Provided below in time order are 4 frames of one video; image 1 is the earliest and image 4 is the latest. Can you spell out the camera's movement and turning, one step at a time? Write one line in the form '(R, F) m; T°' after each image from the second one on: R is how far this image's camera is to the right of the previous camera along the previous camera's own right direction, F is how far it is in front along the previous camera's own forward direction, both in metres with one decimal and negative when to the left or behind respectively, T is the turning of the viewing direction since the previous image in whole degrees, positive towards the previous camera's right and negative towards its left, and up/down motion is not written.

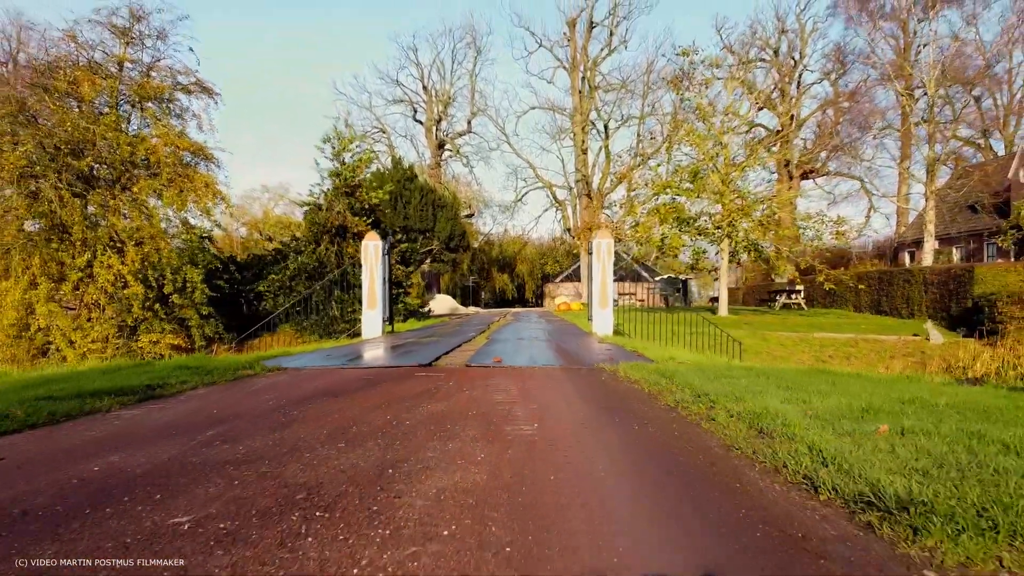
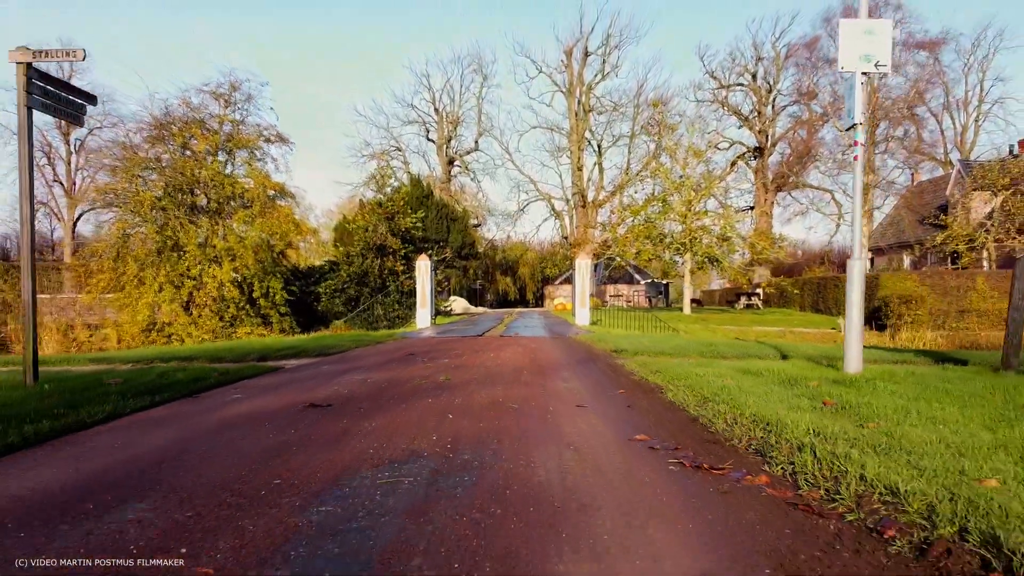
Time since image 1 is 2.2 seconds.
(-0.2, -4.9) m; 0°
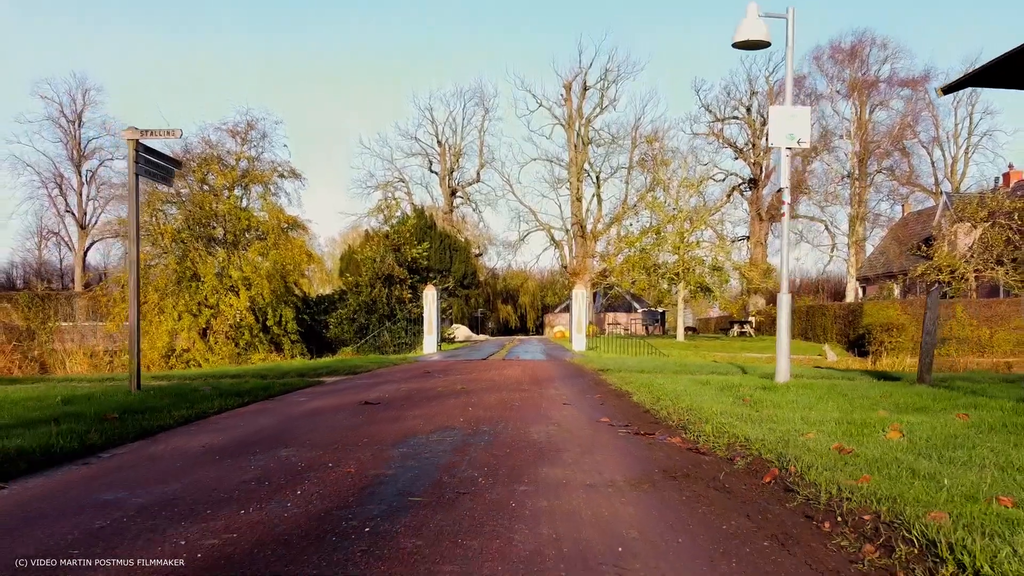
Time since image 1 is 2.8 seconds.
(0.0, -1.1) m; 0°
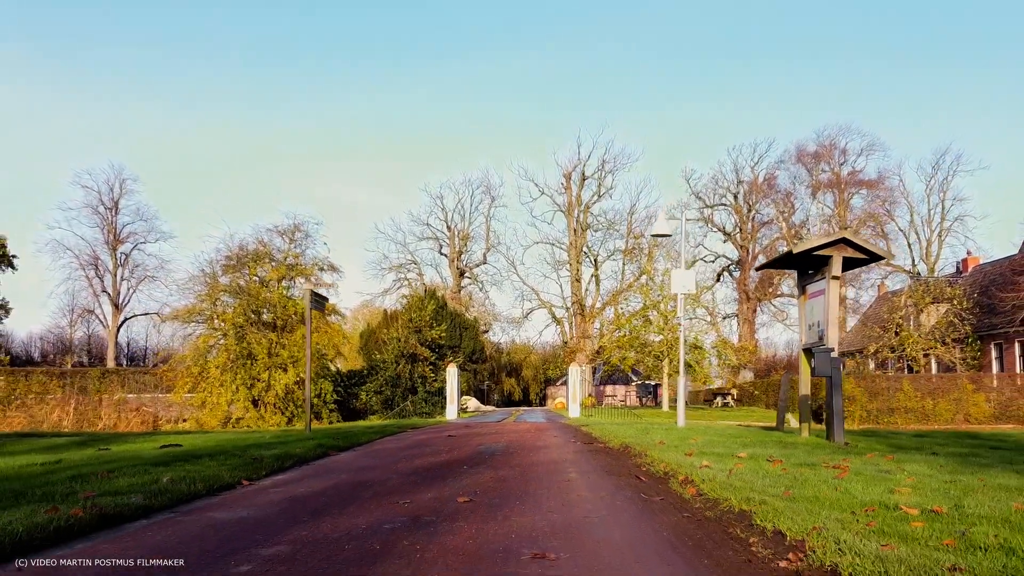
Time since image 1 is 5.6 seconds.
(-0.1, -3.9) m; 0°
